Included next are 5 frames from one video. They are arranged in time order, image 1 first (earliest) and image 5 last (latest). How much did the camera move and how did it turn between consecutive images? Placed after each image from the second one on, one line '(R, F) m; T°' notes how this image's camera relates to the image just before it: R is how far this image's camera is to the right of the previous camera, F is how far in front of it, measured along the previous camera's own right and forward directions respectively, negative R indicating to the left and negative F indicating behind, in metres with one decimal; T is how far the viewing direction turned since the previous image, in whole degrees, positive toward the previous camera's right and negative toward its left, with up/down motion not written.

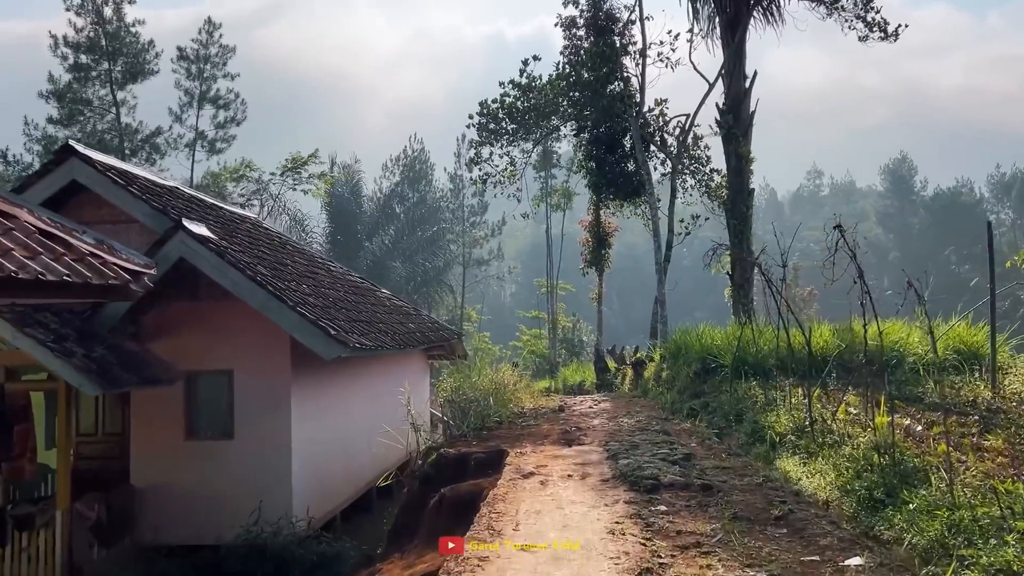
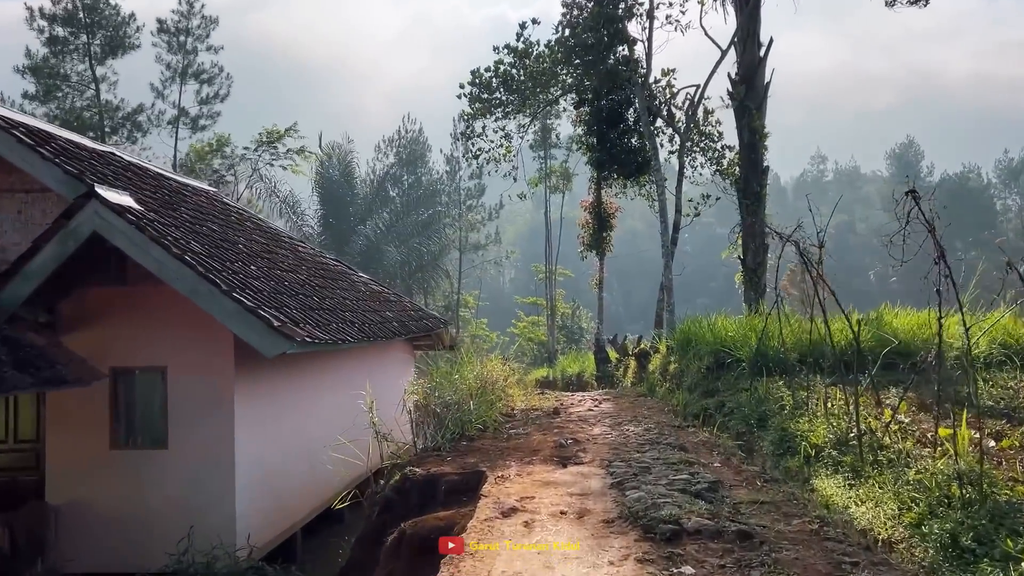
(+0.1, +1.4) m; 0°
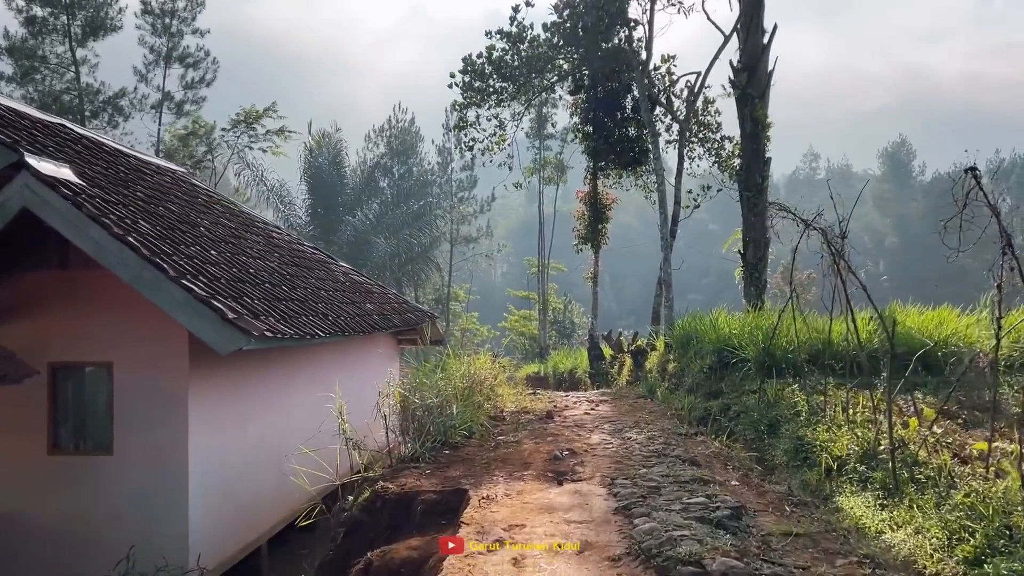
(0.0, +0.8) m; +1°
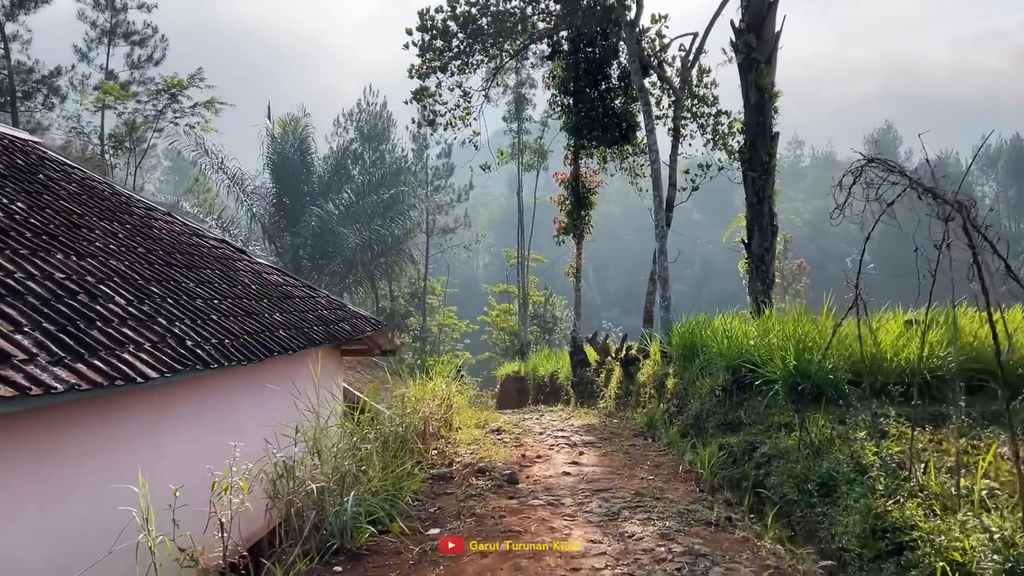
(+0.2, +2.4) m; +1°
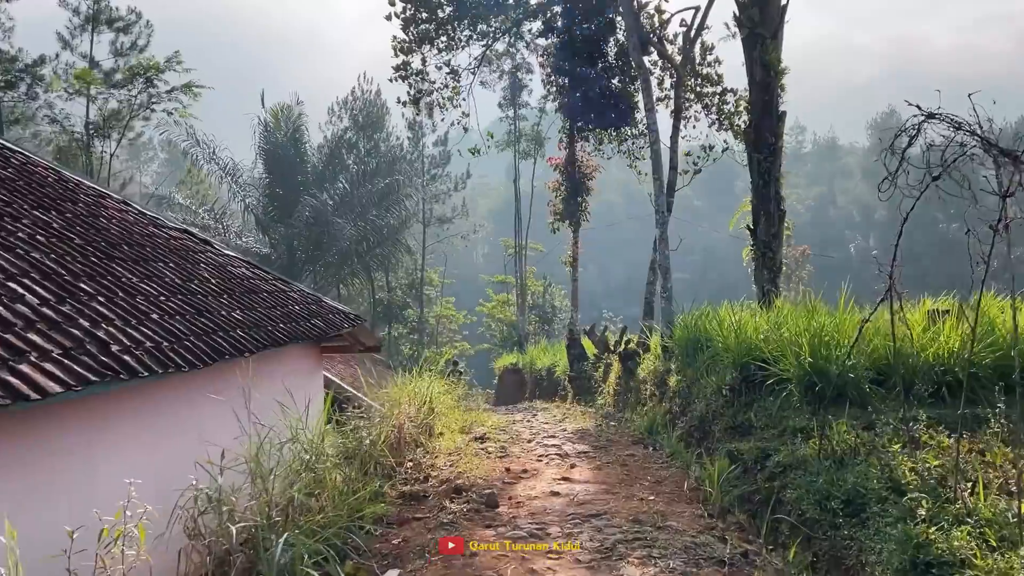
(+0.1, +0.7) m; 0°
